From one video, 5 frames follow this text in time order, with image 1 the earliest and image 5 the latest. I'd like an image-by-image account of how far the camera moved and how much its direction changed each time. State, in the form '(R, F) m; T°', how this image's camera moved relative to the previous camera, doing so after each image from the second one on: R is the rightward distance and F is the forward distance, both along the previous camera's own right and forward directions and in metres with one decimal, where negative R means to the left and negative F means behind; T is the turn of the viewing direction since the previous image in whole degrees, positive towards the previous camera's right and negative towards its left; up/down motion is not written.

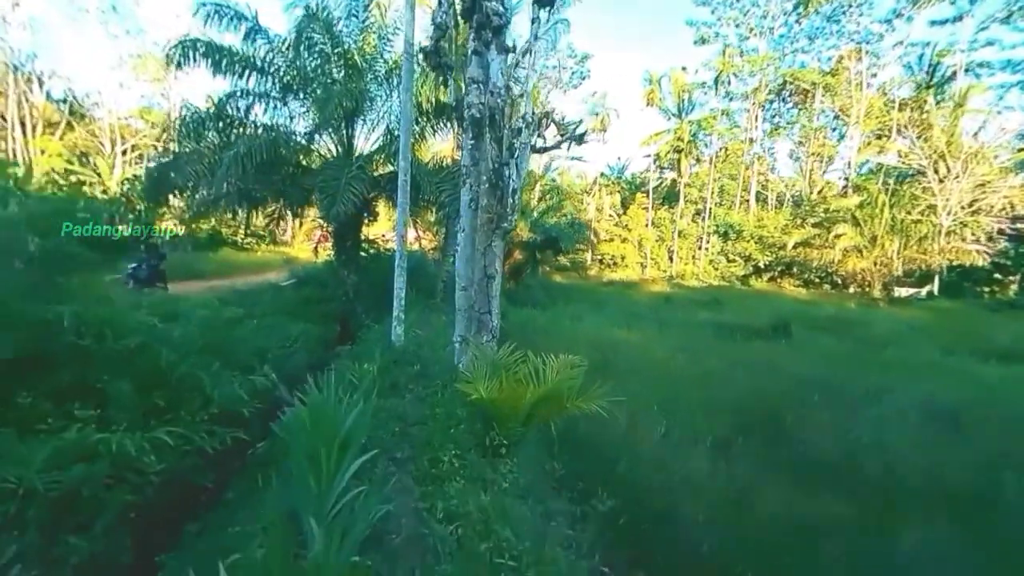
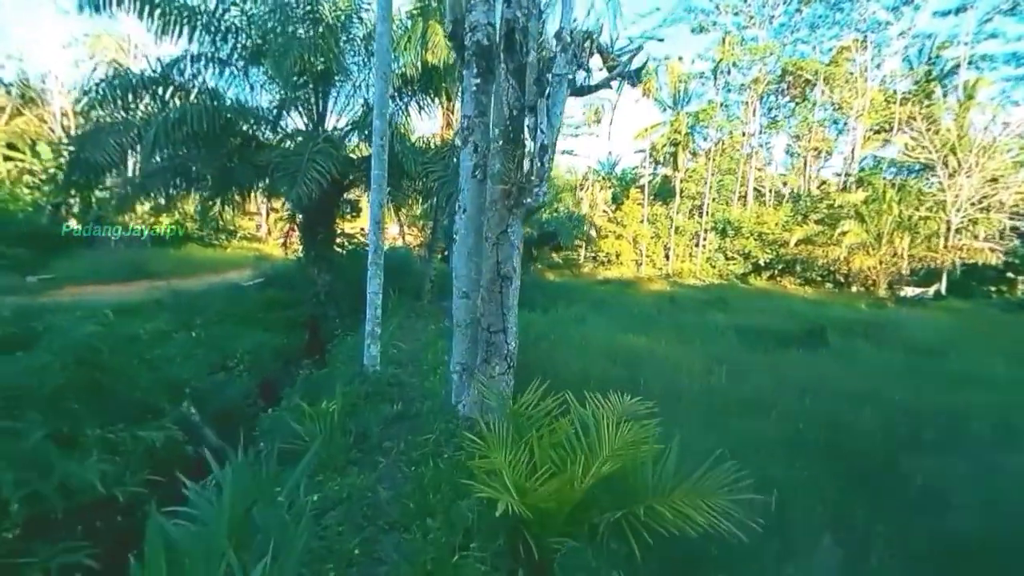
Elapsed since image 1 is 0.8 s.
(-0.1, +0.3) m; +2°
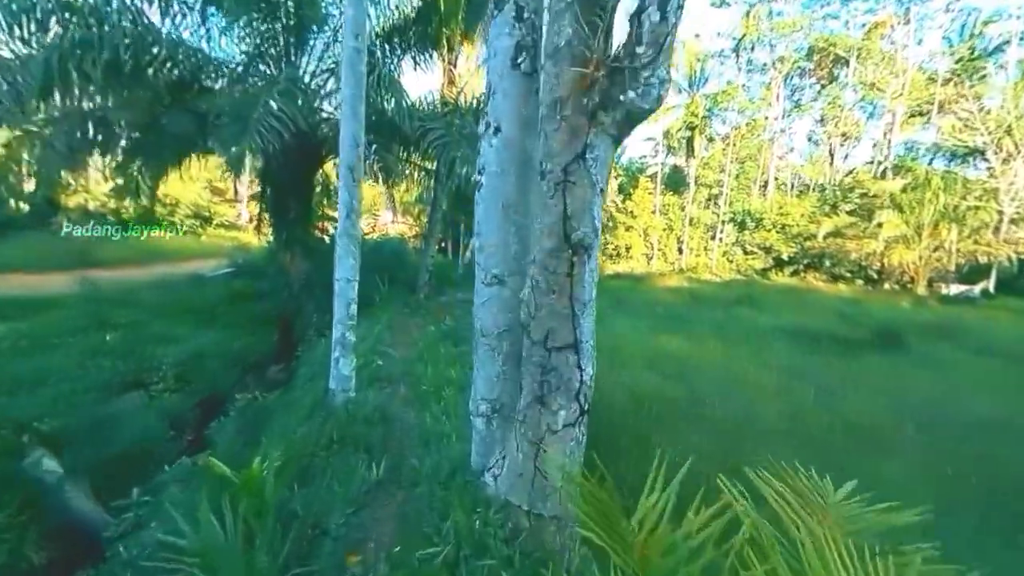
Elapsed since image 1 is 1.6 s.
(-0.1, +0.4) m; +1°
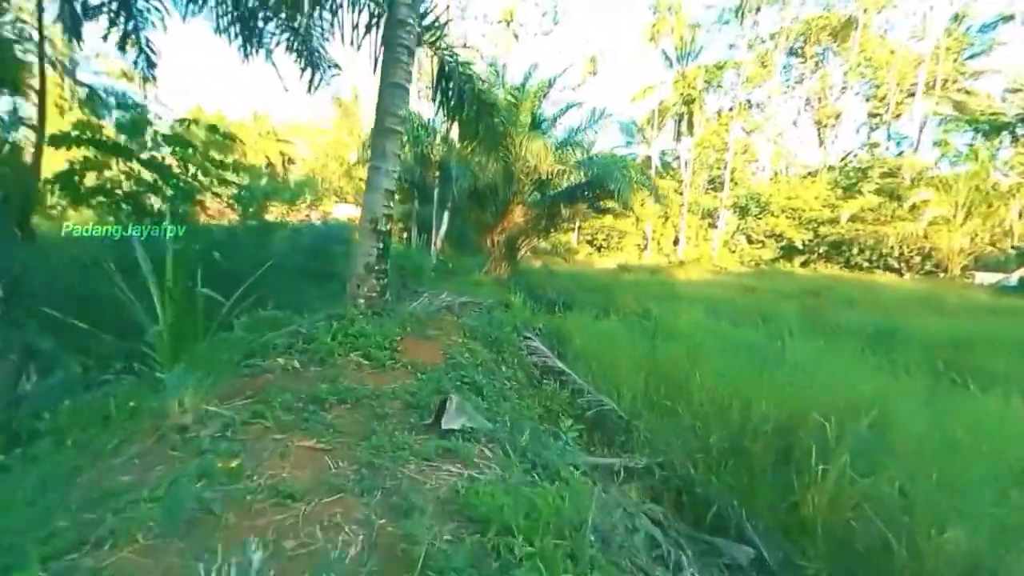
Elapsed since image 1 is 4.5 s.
(-0.3, +0.9) m; +7°
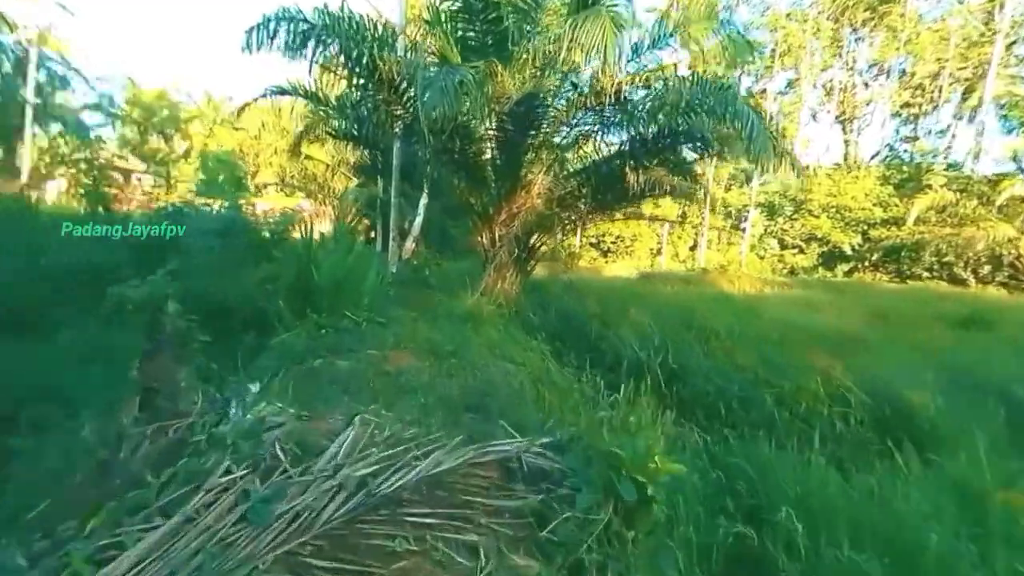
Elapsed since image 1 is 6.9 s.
(-0.1, +0.8) m; +3°
